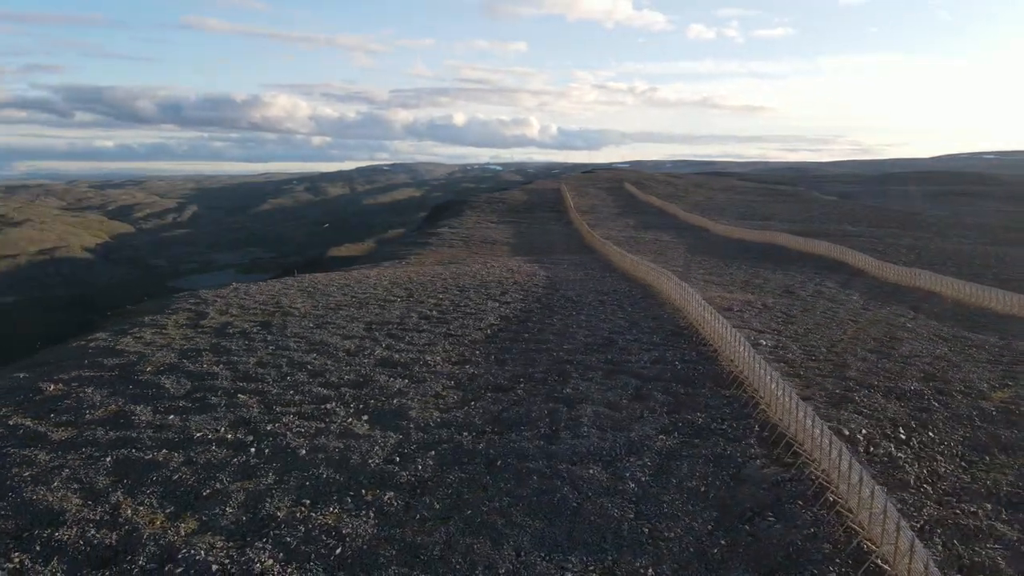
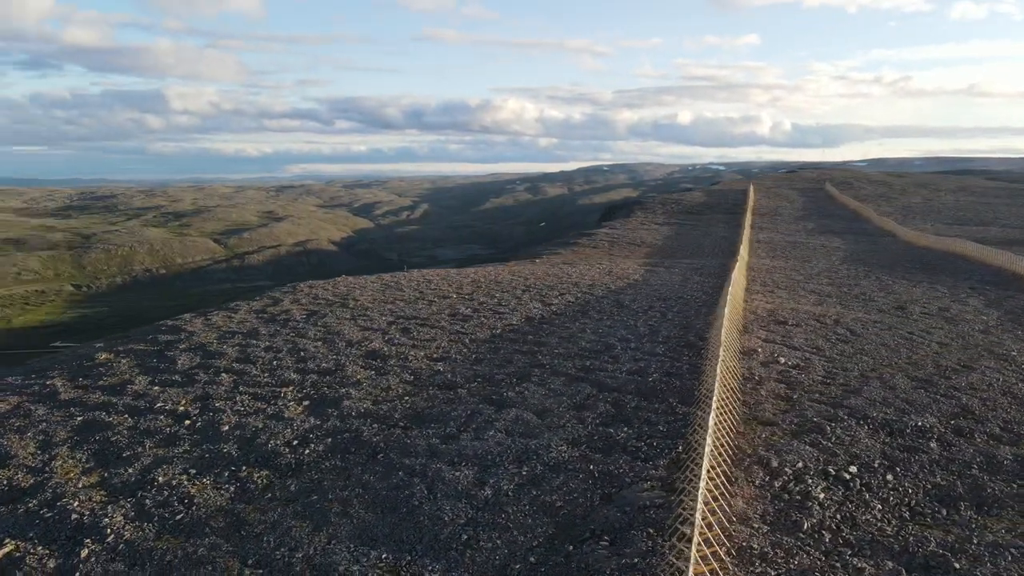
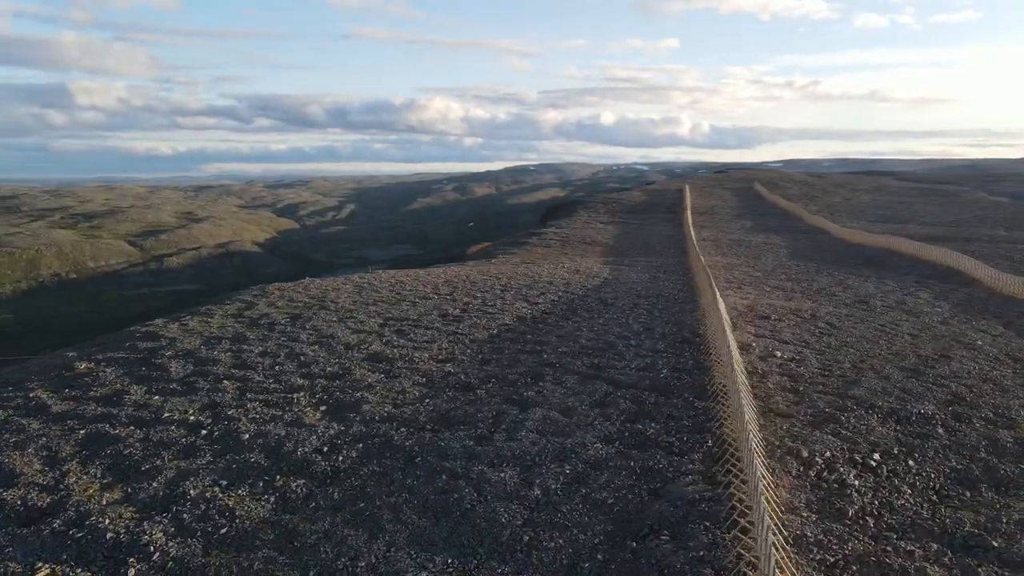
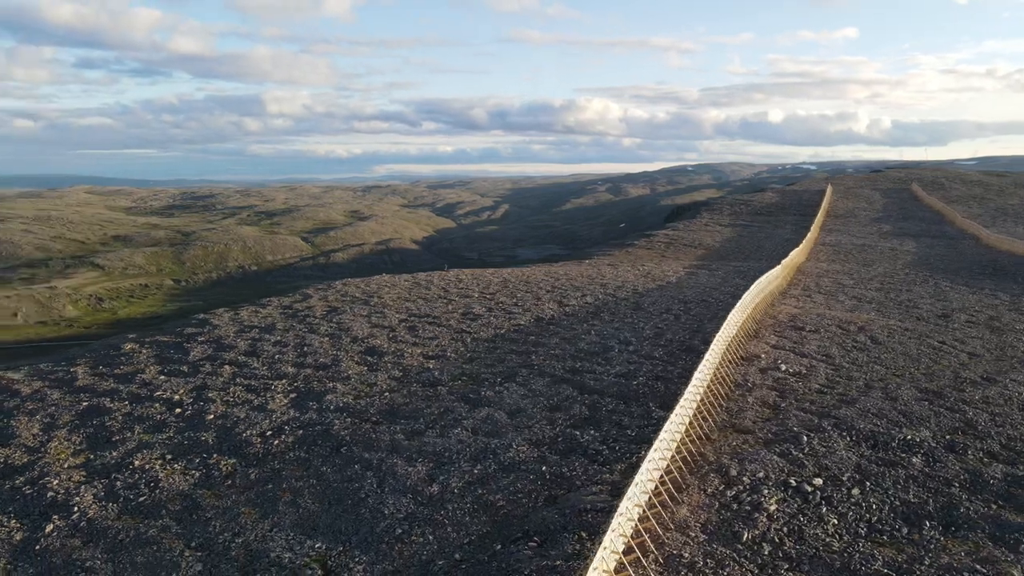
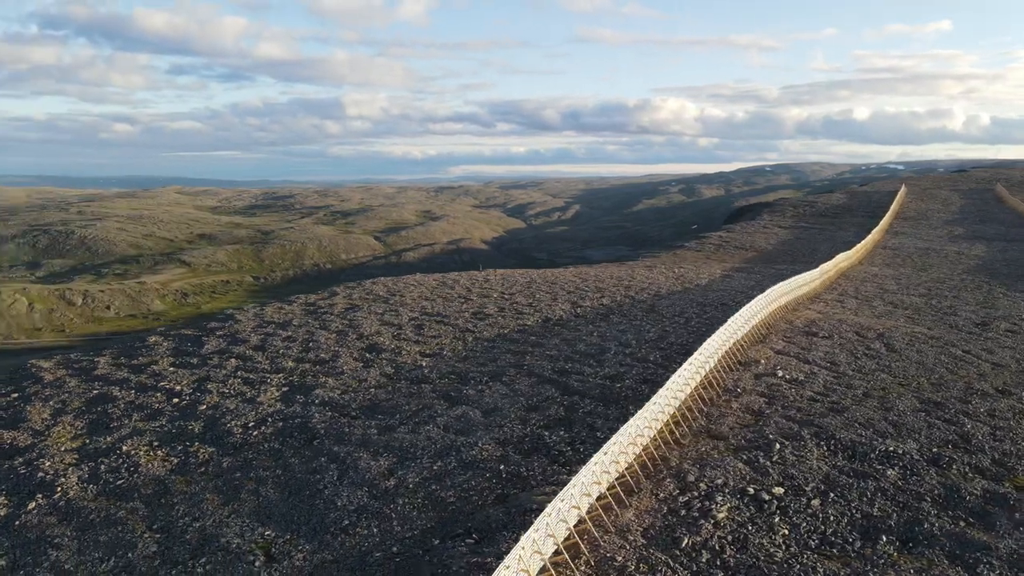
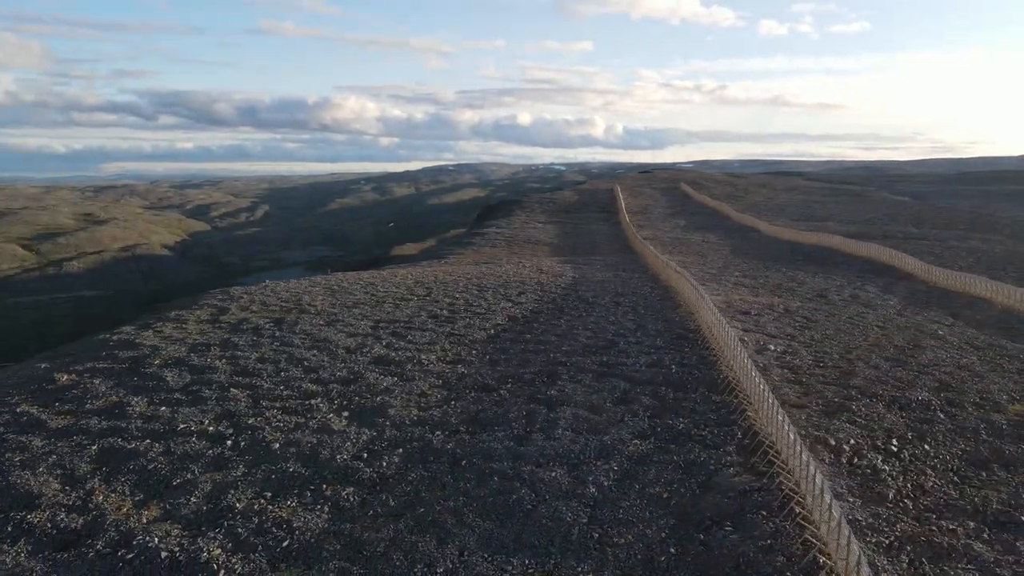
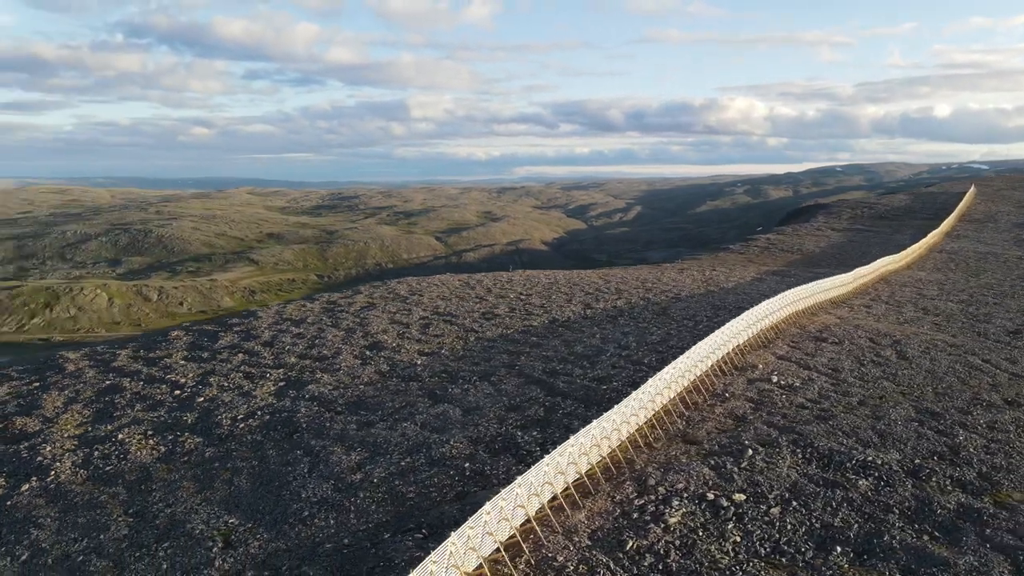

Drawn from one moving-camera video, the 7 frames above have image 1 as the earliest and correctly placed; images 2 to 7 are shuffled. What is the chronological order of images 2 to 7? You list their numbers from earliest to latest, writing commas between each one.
6, 3, 2, 4, 5, 7
